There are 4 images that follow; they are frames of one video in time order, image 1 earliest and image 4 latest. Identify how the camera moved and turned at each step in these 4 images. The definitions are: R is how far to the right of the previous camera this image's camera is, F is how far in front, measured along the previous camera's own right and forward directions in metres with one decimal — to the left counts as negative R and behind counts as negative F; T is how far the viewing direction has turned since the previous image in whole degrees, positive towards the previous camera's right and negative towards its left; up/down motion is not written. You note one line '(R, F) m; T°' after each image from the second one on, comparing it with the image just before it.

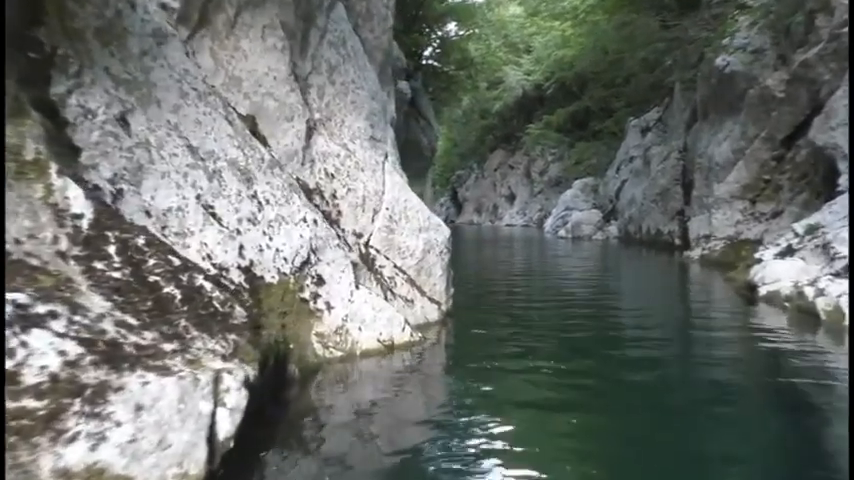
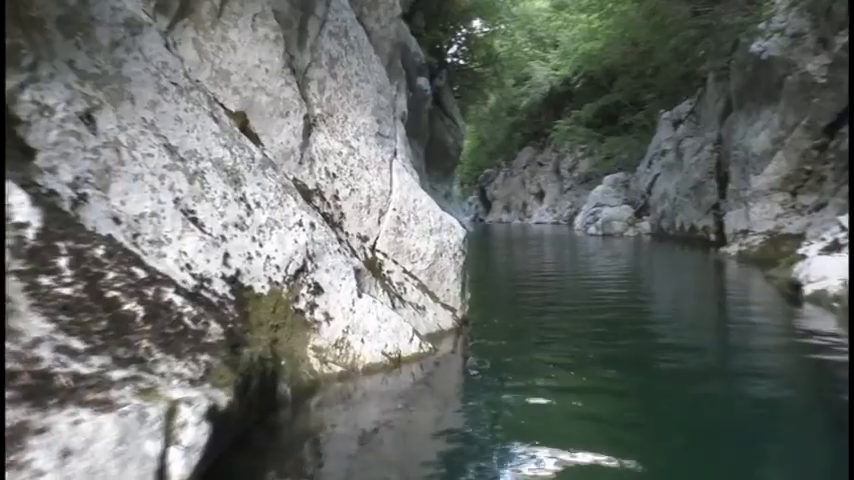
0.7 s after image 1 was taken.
(+0.2, +0.6) m; -3°
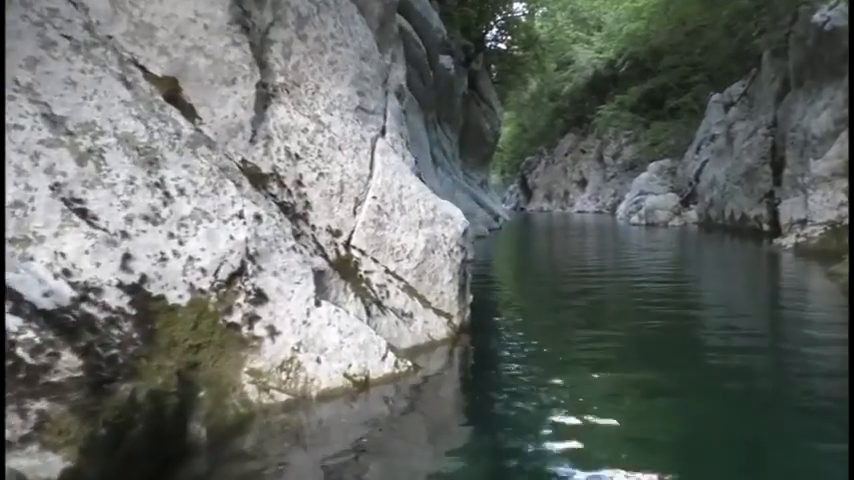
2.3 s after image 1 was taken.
(+0.6, +1.4) m; -4°
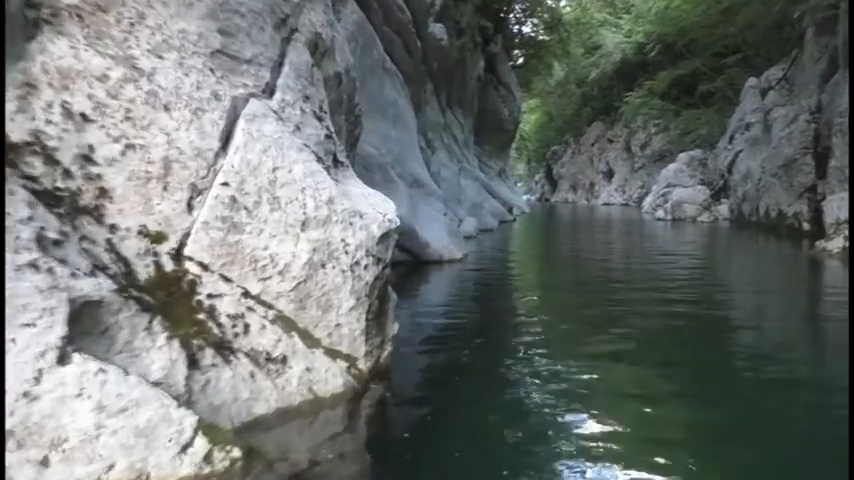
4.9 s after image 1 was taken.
(+1.0, +2.4) m; -2°
